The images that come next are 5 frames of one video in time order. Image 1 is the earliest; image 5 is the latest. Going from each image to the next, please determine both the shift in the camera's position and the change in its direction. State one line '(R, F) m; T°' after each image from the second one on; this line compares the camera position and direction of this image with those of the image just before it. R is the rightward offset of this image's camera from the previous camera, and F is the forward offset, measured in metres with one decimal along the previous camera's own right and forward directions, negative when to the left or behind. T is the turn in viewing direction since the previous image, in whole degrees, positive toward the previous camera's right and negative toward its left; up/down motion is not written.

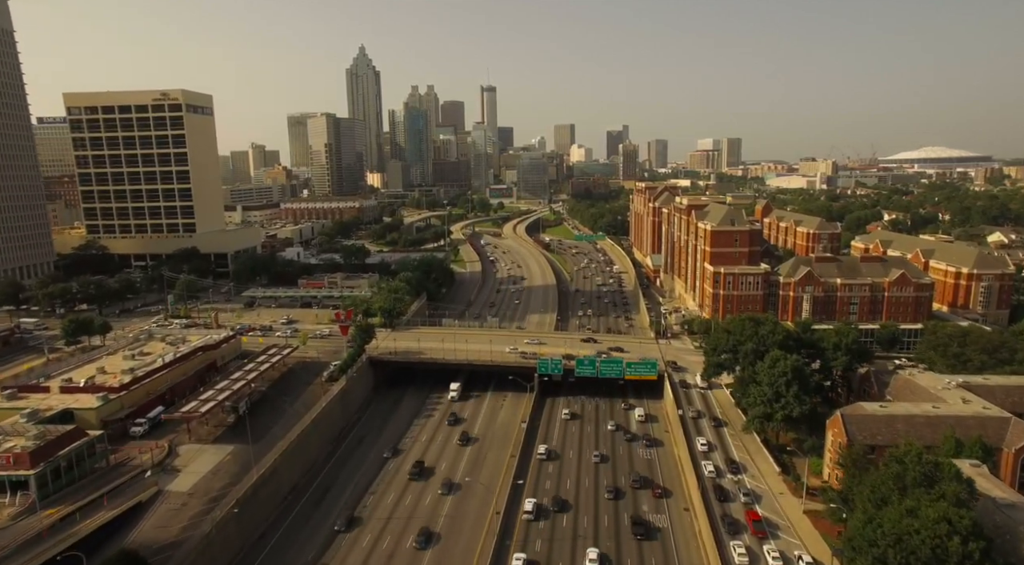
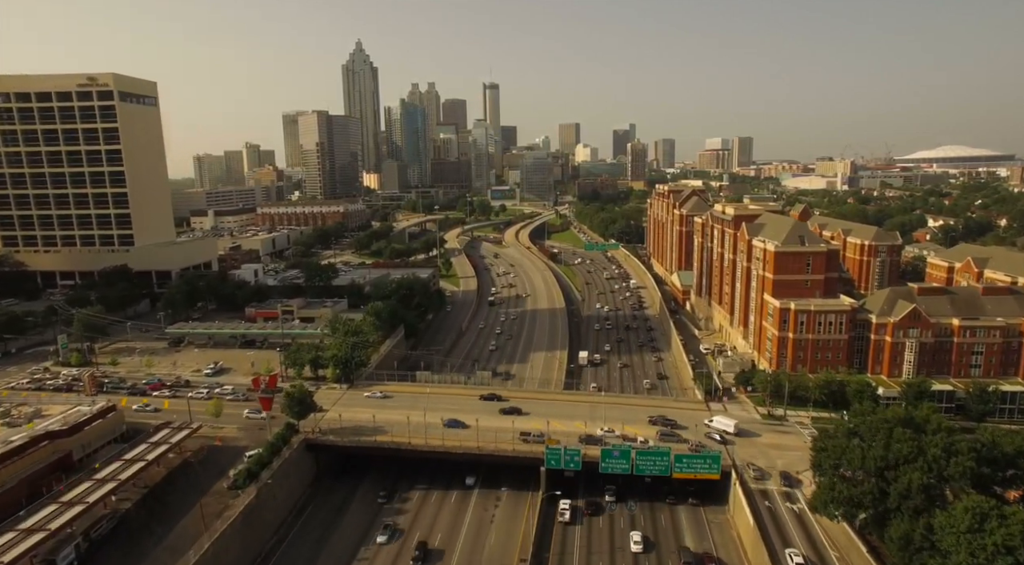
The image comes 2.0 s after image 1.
(+0.5, +17.5) m; 0°
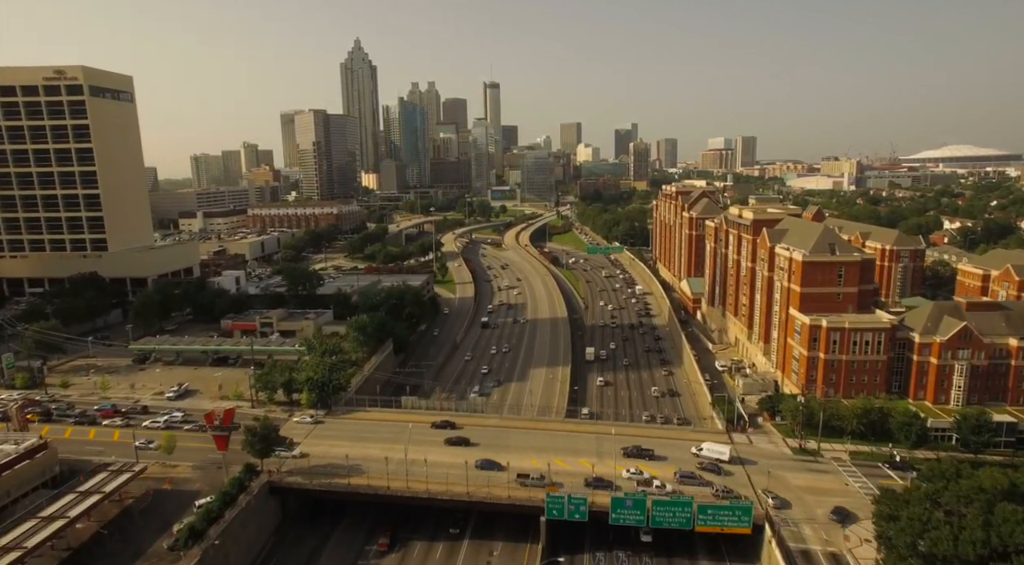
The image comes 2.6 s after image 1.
(+0.3, +5.6) m; 0°
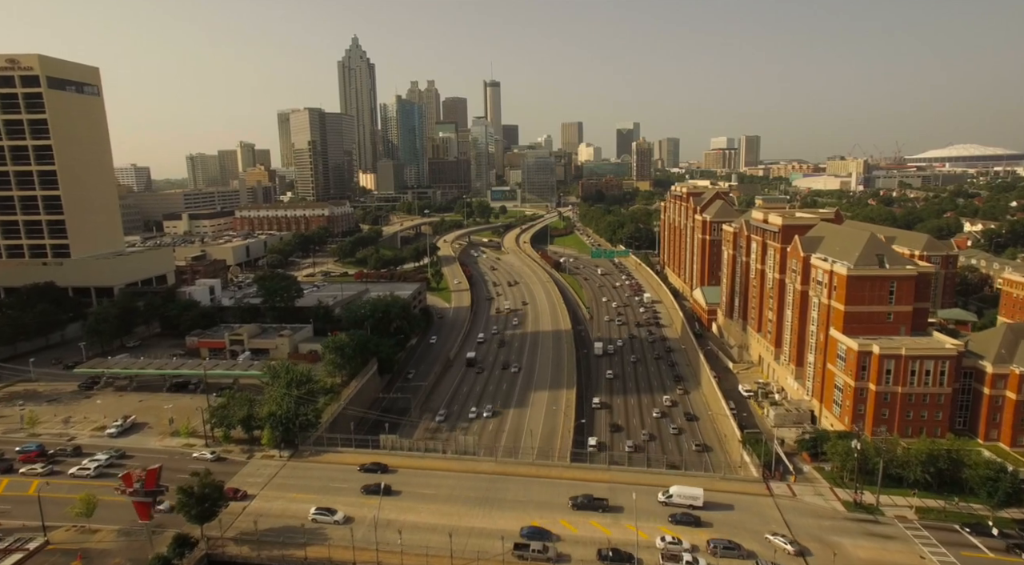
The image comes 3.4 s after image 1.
(+0.2, +6.8) m; 0°
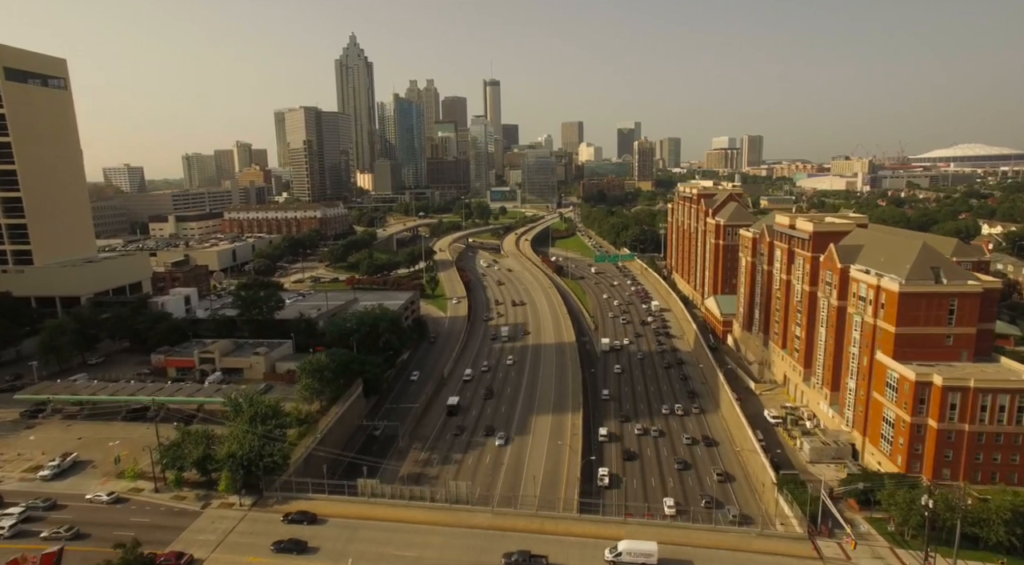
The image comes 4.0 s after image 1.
(0.0, +5.7) m; 0°
